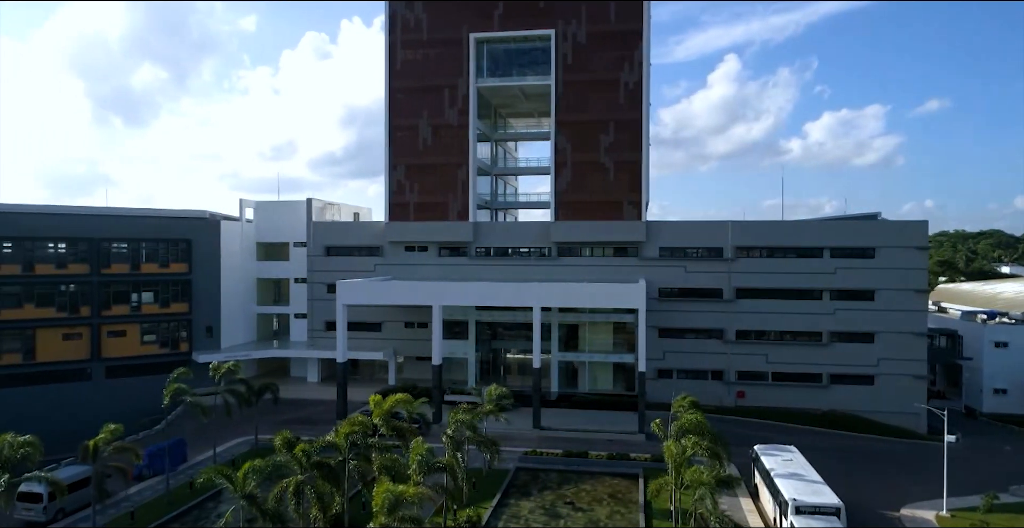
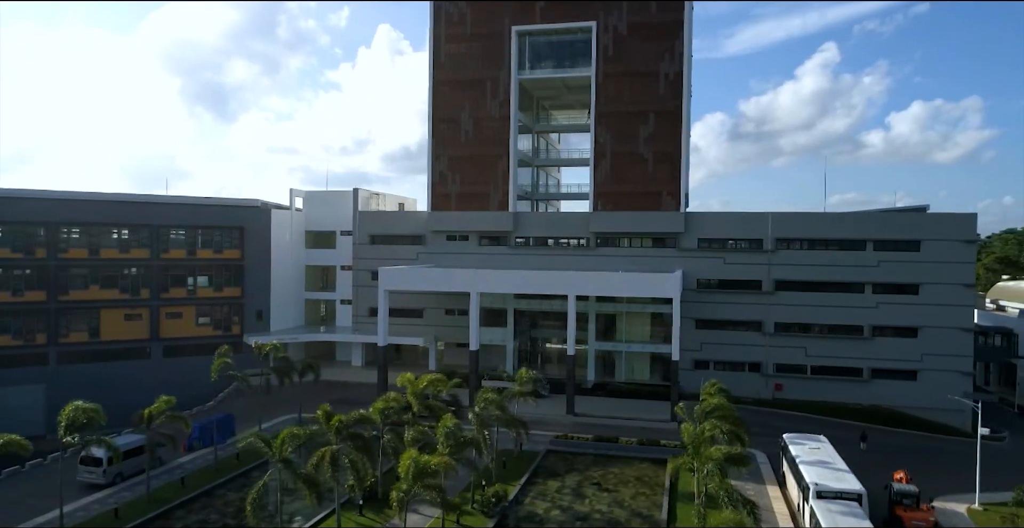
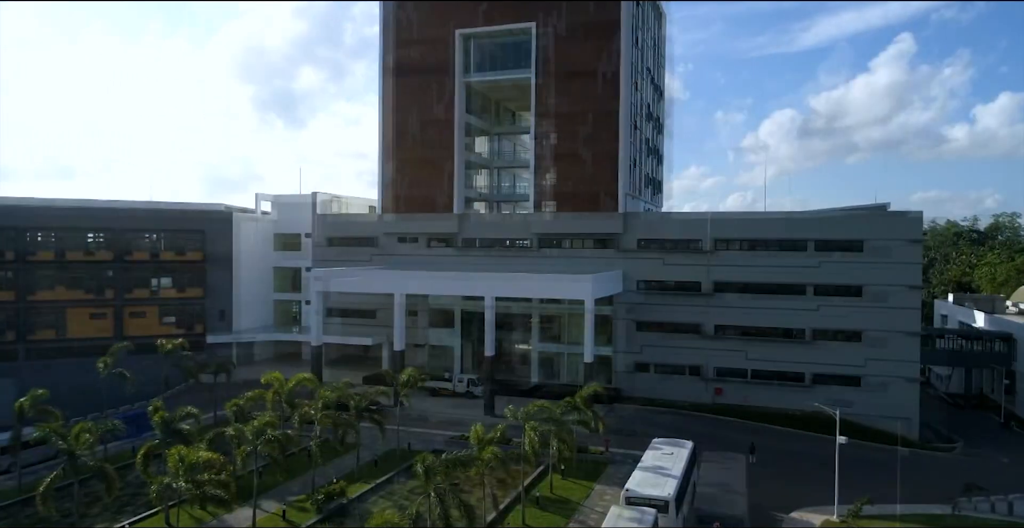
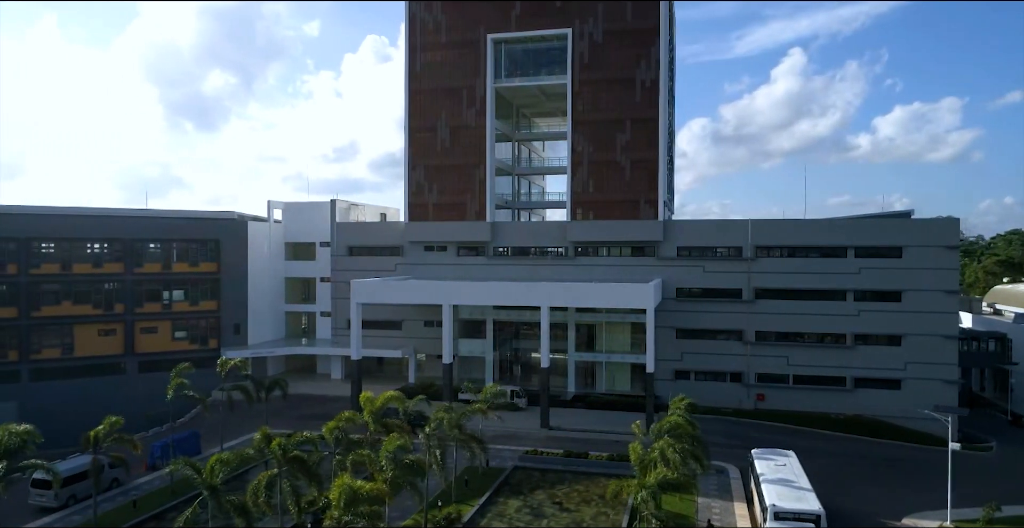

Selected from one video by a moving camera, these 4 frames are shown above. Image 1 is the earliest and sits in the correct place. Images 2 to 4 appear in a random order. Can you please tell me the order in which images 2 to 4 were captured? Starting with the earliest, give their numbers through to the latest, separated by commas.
4, 3, 2
